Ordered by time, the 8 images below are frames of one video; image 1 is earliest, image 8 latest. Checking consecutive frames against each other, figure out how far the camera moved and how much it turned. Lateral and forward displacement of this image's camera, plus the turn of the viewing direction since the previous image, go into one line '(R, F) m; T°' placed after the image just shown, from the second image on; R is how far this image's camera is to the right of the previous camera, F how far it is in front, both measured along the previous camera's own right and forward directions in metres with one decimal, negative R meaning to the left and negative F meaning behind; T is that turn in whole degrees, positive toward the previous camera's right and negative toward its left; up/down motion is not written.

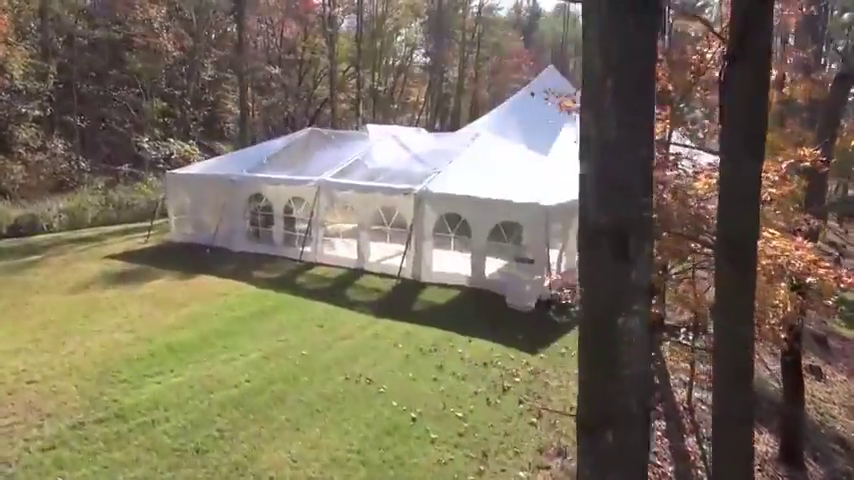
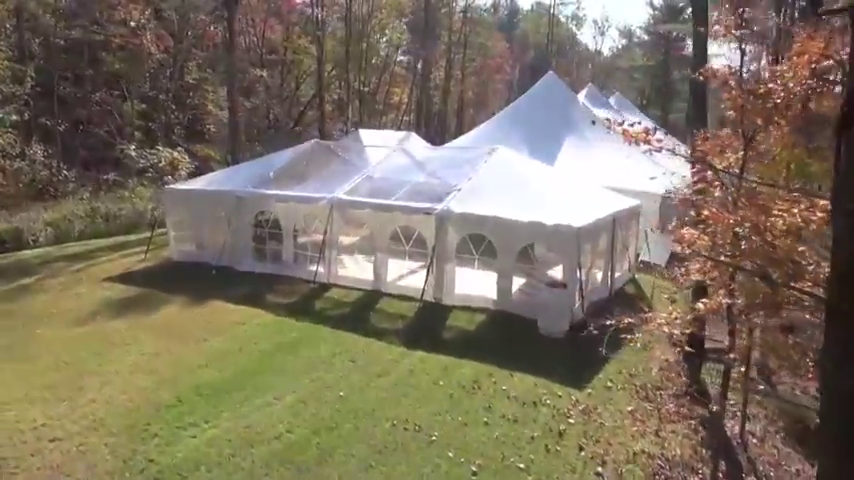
(-0.7, +0.4) m; +2°
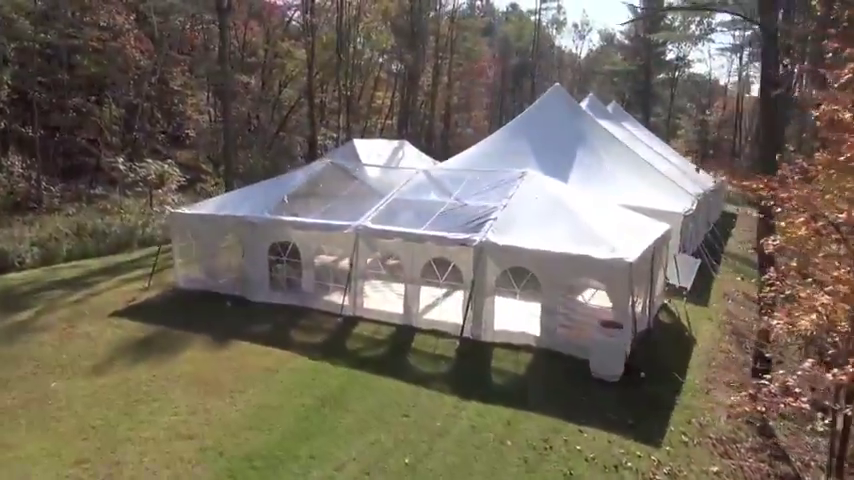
(-1.0, +0.6) m; +2°
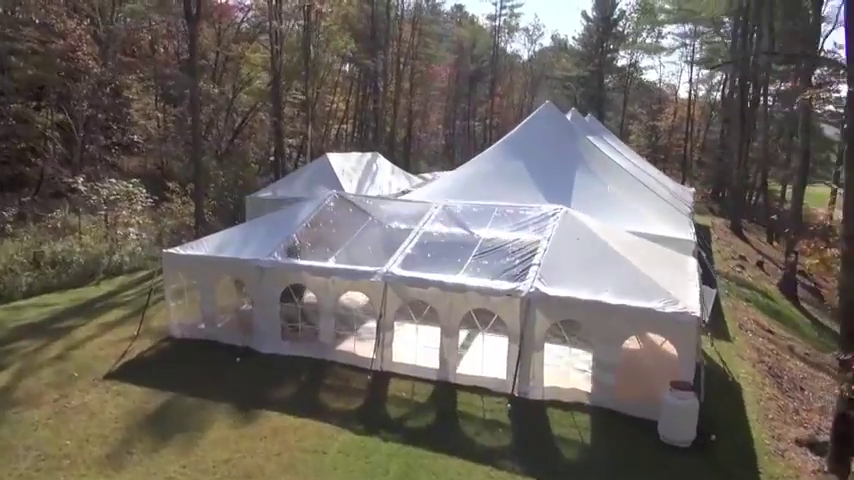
(-1.4, +0.9) m; +5°
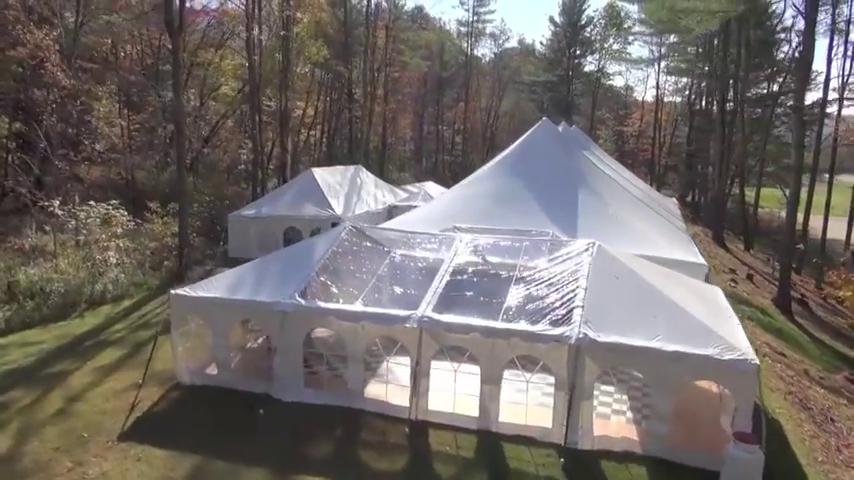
(-1.1, +0.5) m; +4°
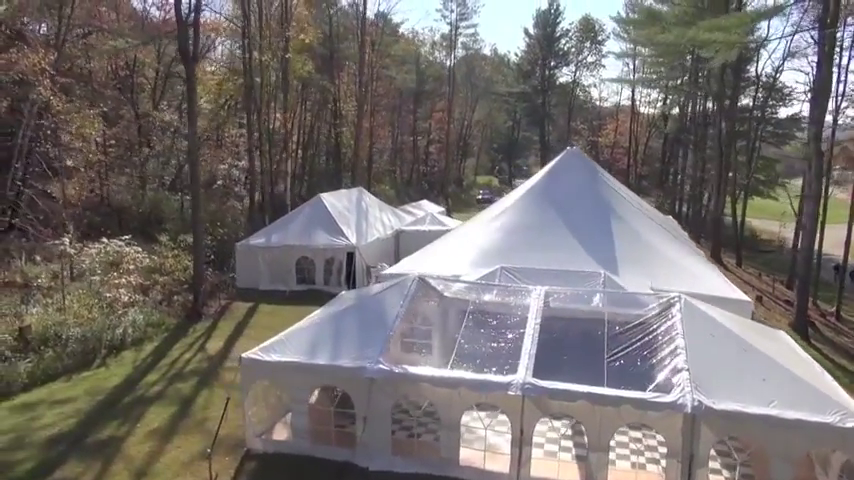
(-2.0, +0.4) m; +4°
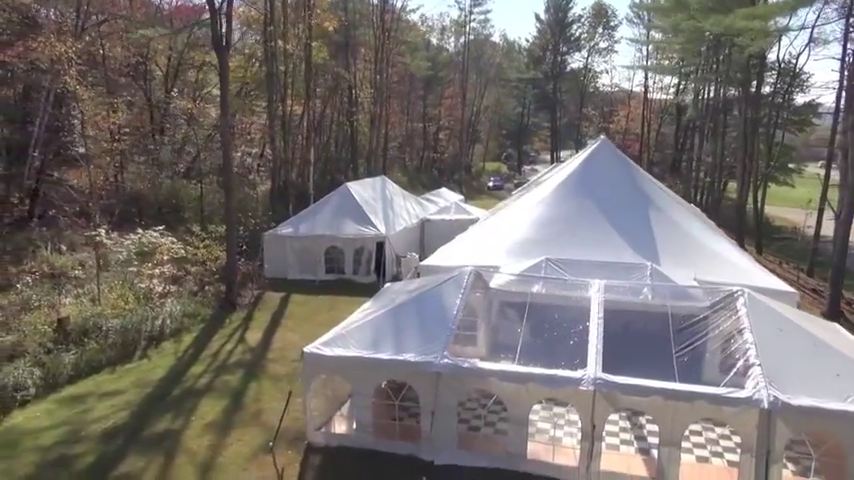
(-1.0, +0.1) m; 0°
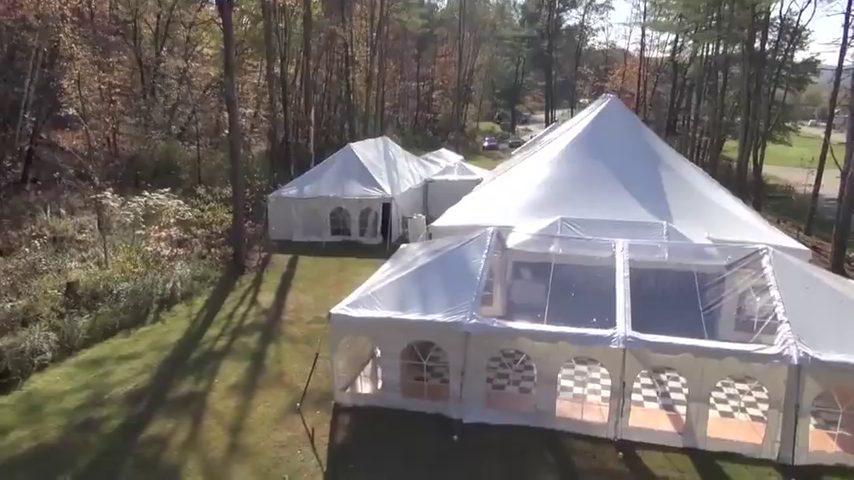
(-0.6, +0.1) m; +1°
